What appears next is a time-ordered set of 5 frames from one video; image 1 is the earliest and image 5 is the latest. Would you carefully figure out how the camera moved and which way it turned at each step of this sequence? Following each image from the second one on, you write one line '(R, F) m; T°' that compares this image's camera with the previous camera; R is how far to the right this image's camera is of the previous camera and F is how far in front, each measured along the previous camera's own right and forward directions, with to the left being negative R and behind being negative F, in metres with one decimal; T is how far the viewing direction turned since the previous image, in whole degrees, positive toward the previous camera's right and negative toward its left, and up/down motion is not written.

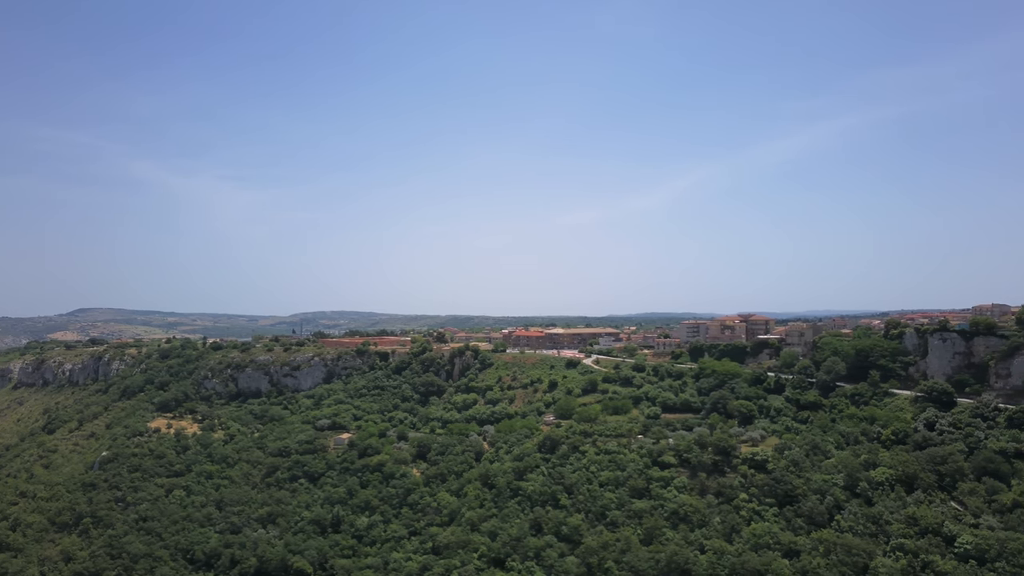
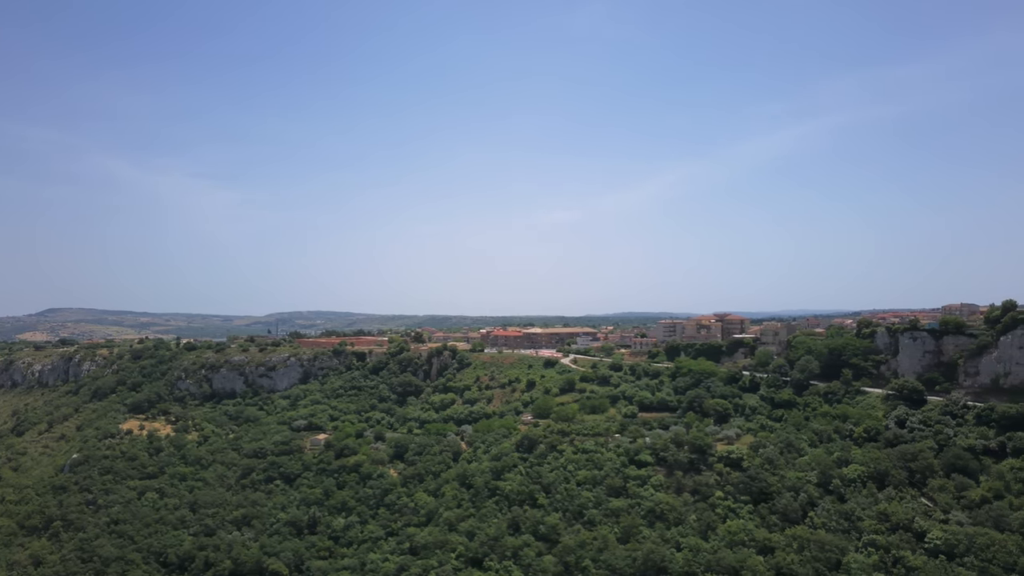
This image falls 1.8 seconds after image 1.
(+0.4, 0.0) m; +1°
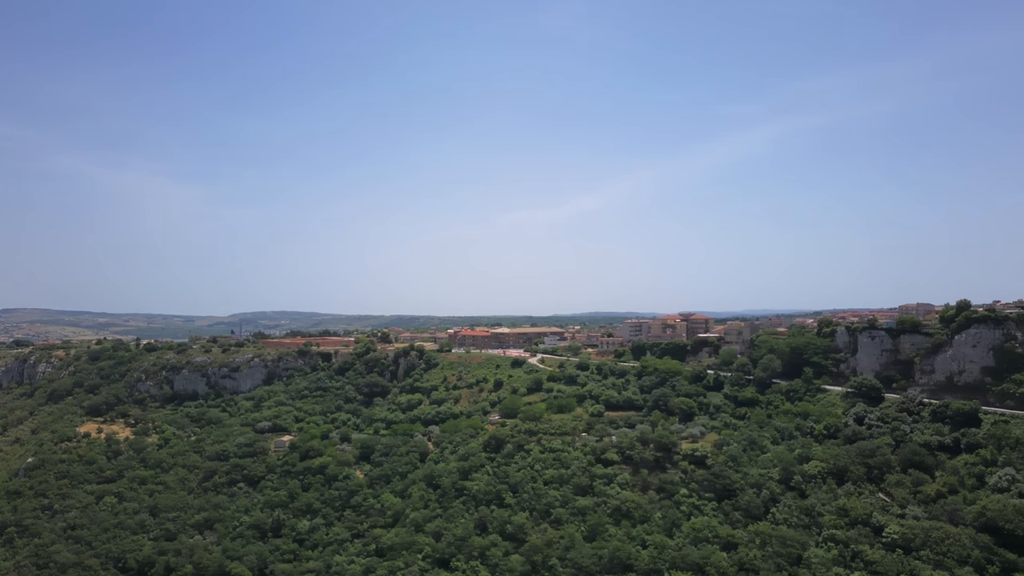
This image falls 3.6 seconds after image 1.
(+0.6, 0.0) m; +2°
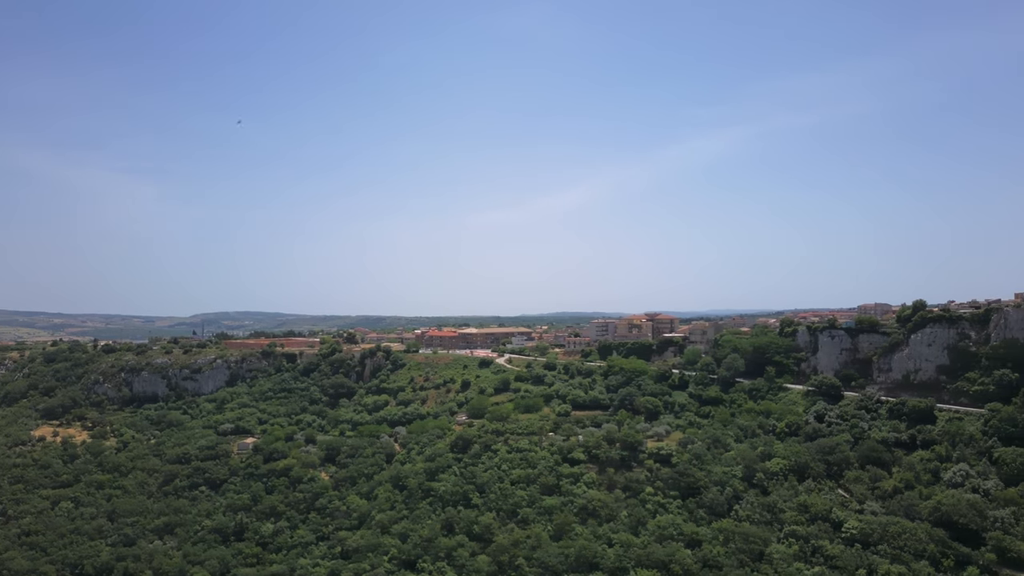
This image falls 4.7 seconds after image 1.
(+0.5, 0.0) m; +2°
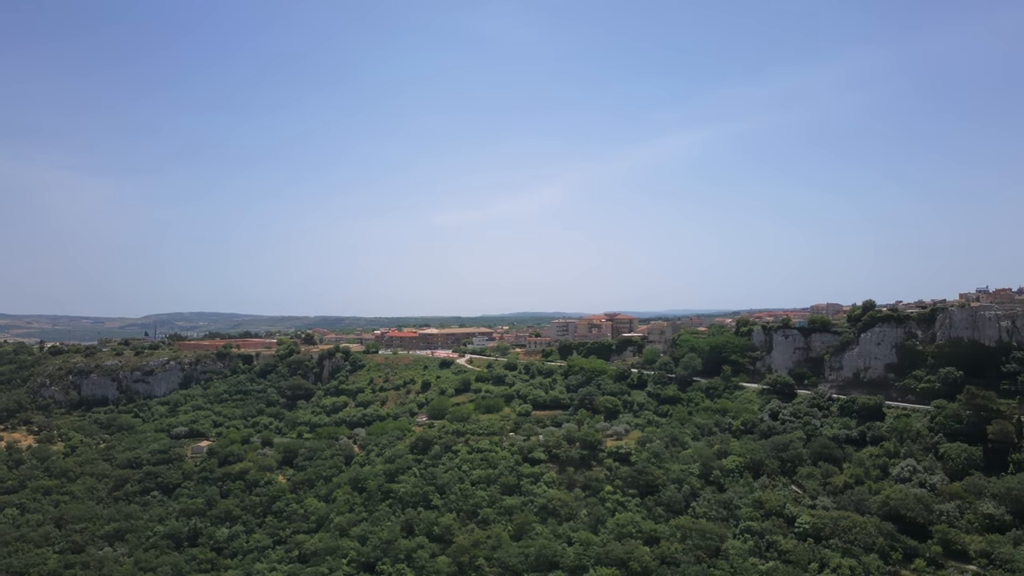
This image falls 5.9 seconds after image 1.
(+0.6, -0.1) m; +3°
